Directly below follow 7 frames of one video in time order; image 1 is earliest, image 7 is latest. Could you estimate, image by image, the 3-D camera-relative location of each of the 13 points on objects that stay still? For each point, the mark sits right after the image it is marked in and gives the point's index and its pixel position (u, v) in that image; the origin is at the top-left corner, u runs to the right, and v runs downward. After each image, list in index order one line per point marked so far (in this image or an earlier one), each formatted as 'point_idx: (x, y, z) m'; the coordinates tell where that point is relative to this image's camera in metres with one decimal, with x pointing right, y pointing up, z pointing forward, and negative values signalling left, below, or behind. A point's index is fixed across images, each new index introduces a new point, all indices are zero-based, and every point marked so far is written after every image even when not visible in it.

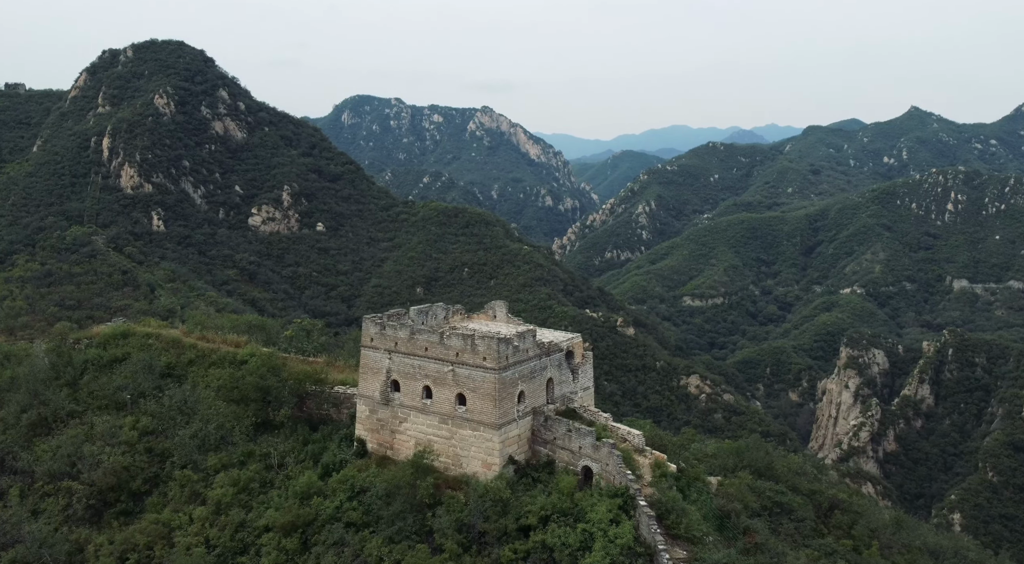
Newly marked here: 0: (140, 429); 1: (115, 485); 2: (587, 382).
0: (-8.9, -3.5, +18.2) m
1: (-8.8, -4.5, +16.9) m
2: (+1.8, -2.4, +18.3) m
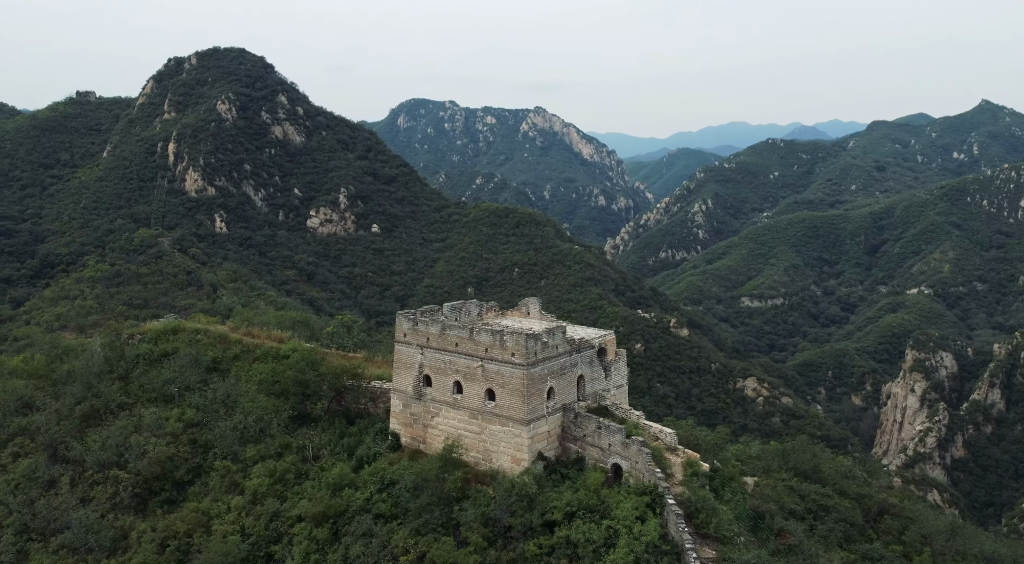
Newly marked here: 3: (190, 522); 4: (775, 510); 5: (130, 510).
0: (-8.1, -3.4, +18.8) m
1: (-8.1, -4.4, +17.5) m
2: (+2.6, -2.3, +18.1) m
3: (-6.5, -4.9, +15.4) m
4: (+5.5, -4.8, +15.8) m
5: (-8.4, -5.1, +16.9) m
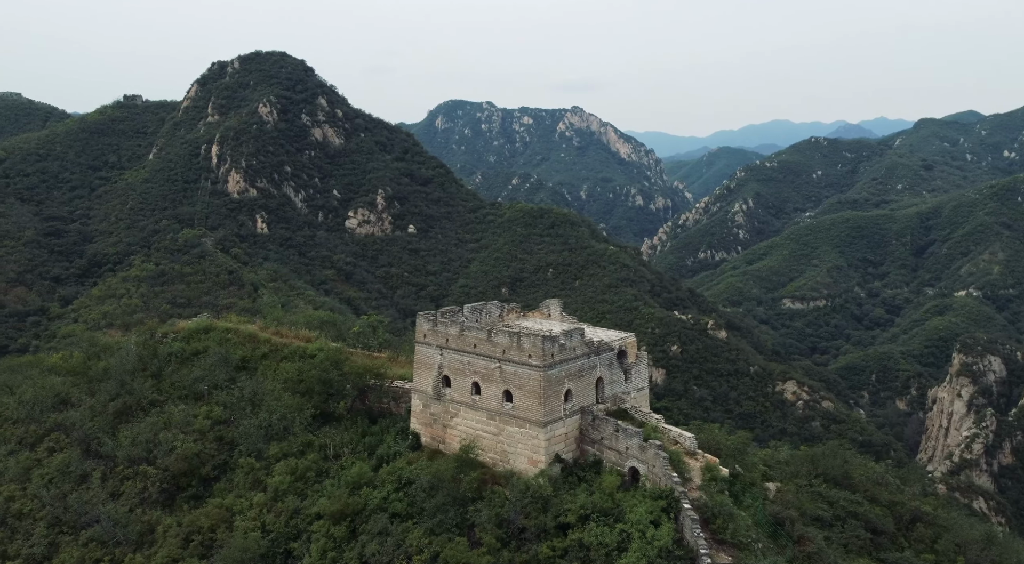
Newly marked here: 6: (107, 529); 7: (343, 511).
0: (-7.6, -3.4, +19.2) m
1: (-7.6, -4.4, +17.9) m
2: (+3.1, -2.4, +18.0) m
3: (-6.2, -4.9, +15.7) m
4: (+5.8, -4.8, +15.6) m
5: (-8.0, -5.1, +17.3) m
6: (-8.8, -5.3, +16.5) m
7: (-3.3, -4.4, +14.8) m
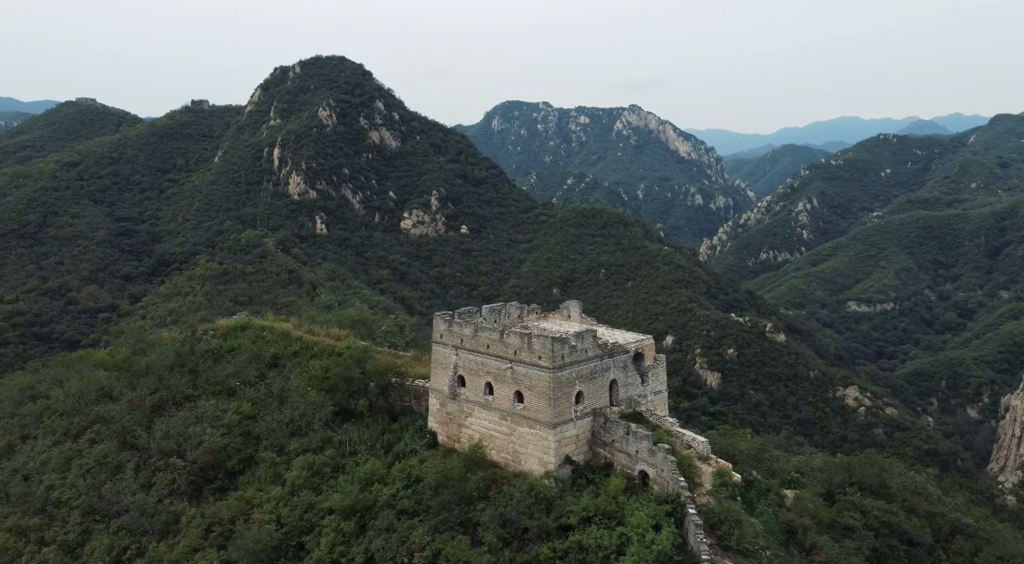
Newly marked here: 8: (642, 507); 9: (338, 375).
0: (-7.1, -3.4, +19.8) m
1: (-7.2, -4.4, +18.5) m
2: (+3.4, -2.4, +17.9) m
3: (-6.0, -4.9, +16.2) m
4: (+6.0, -4.9, +15.2) m
5: (-7.7, -5.0, +18.0) m
6: (-8.5, -5.3, +17.2) m
7: (-3.2, -4.5, +15.1) m
8: (+2.3, -4.0, +13.5) m
9: (-4.5, -2.4, +19.7) m
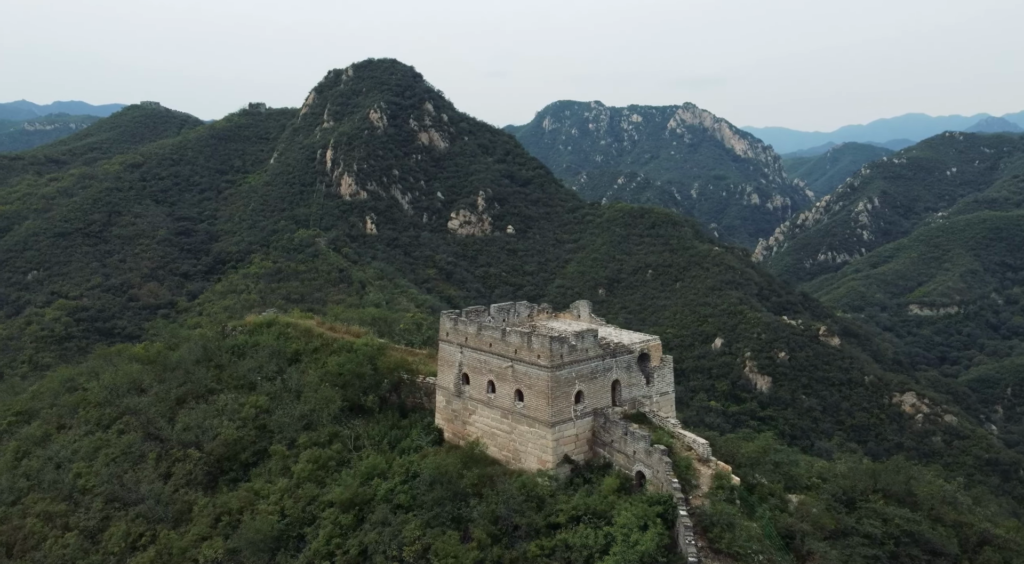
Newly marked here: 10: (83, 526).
0: (-6.8, -3.4, +20.4) m
1: (-7.1, -4.3, +19.0) m
2: (+3.6, -2.4, +17.7) m
3: (-6.0, -4.8, +16.7) m
4: (+5.9, -4.9, +14.9) m
5: (-7.6, -5.0, +18.6) m
6: (-8.4, -5.2, +17.8) m
7: (-3.2, -4.4, +15.4) m
8: (+2.1, -4.0, +13.4) m
9: (-4.3, -2.4, +20.1) m
10: (-10.2, -5.8, +18.1) m
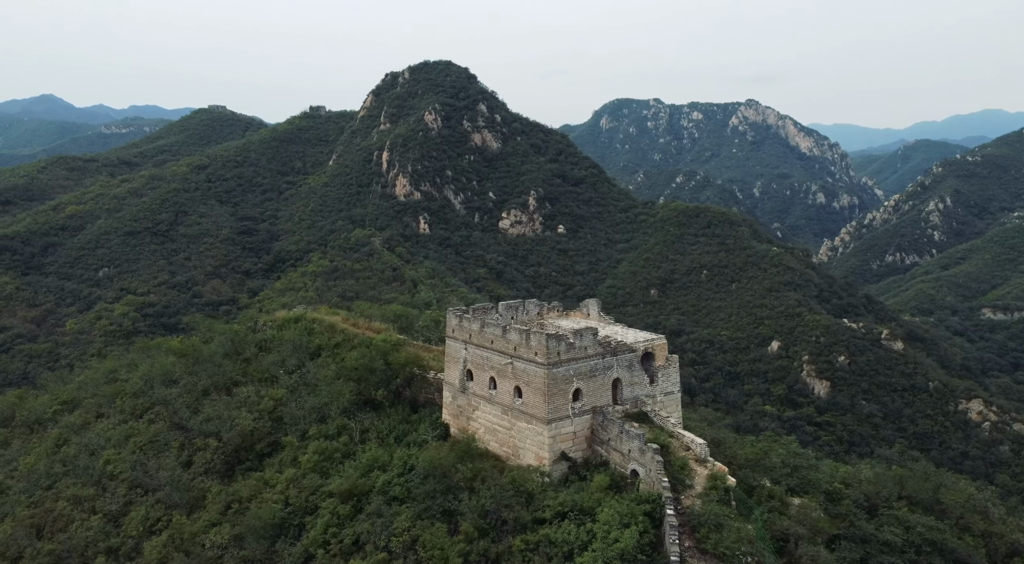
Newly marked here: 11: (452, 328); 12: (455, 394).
0: (-6.5, -3.3, +21.0) m
1: (-6.9, -4.2, +19.7) m
2: (+3.6, -2.4, +17.6) m
3: (-6.0, -4.7, +17.3) m
4: (+5.8, -4.9, +14.6) m
5: (-7.4, -4.9, +19.2) m
6: (-8.3, -5.1, +18.6) m
7: (-3.3, -4.3, +15.7) m
8: (+1.9, -3.9, +13.4) m
9: (-4.0, -2.3, +20.5) m
10: (-10.1, -5.7, +19.0) m
11: (-1.4, -1.1, +18.1) m
12: (-1.4, -2.7, +18.1) m
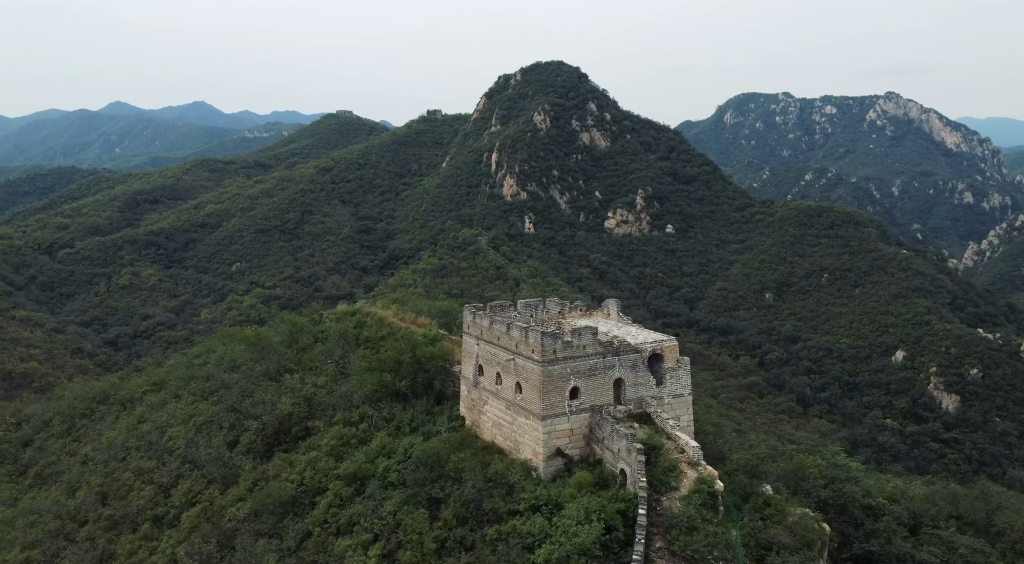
0: (-5.8, -3.1, +22.3) m
1: (-6.3, -4.1, +21.1) m
2: (+3.8, -2.4, +17.5) m
3: (-5.8, -4.6, +18.6) m
4: (+5.4, -4.9, +14.2) m
5: (-6.9, -4.7, +20.7) m
6: (-8.0, -4.9, +20.2) m
7: (-3.4, -4.2, +16.7) m
8: (+1.4, -3.9, +13.6) m
9: (-3.3, -2.2, +21.5) m
10: (-9.6, -5.4, +20.9) m
11: (-1.1, -1.0, +18.7) m
12: (-1.1, -2.6, +18.7) m
